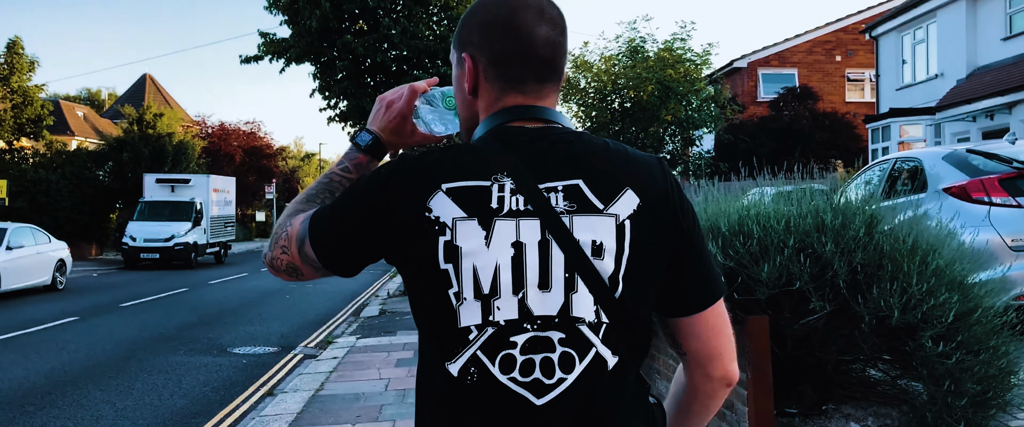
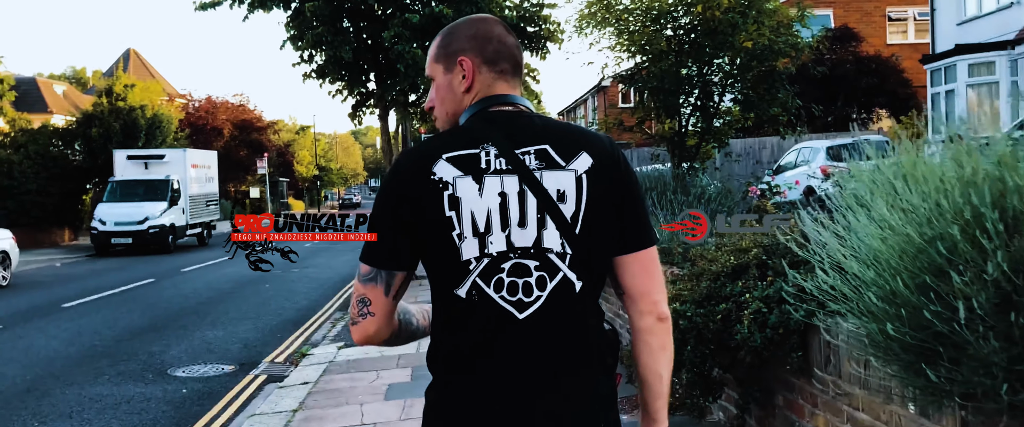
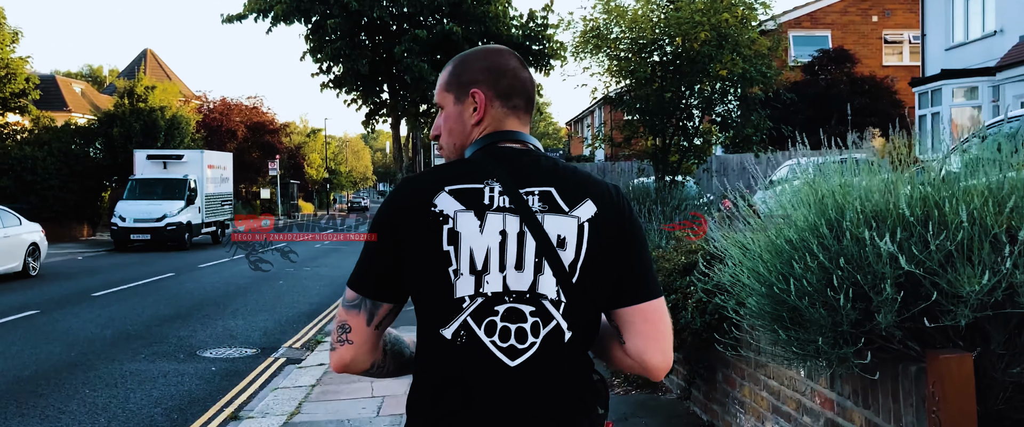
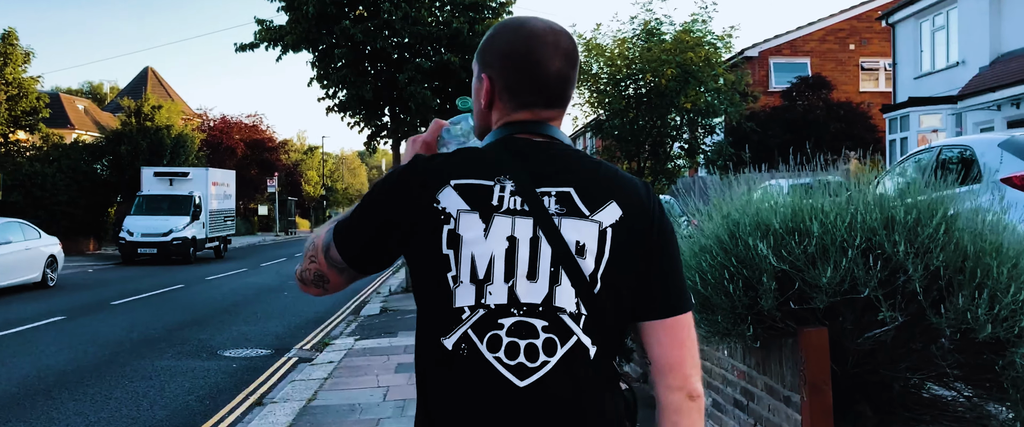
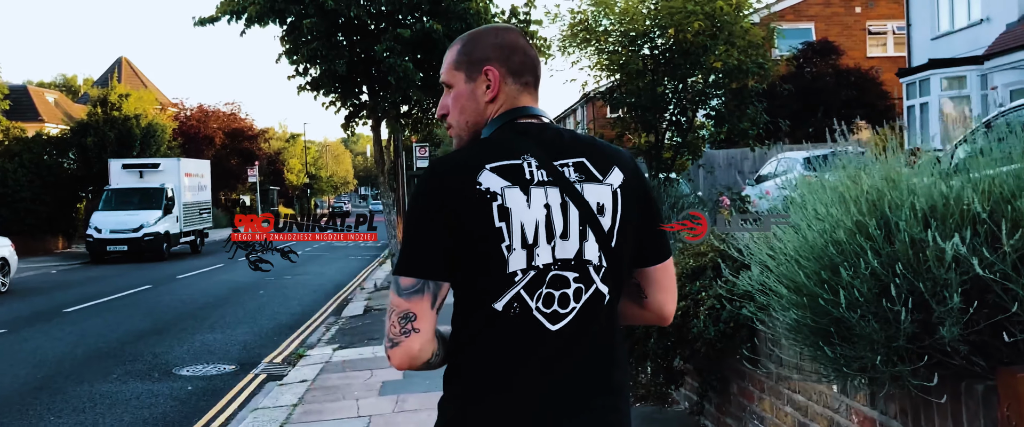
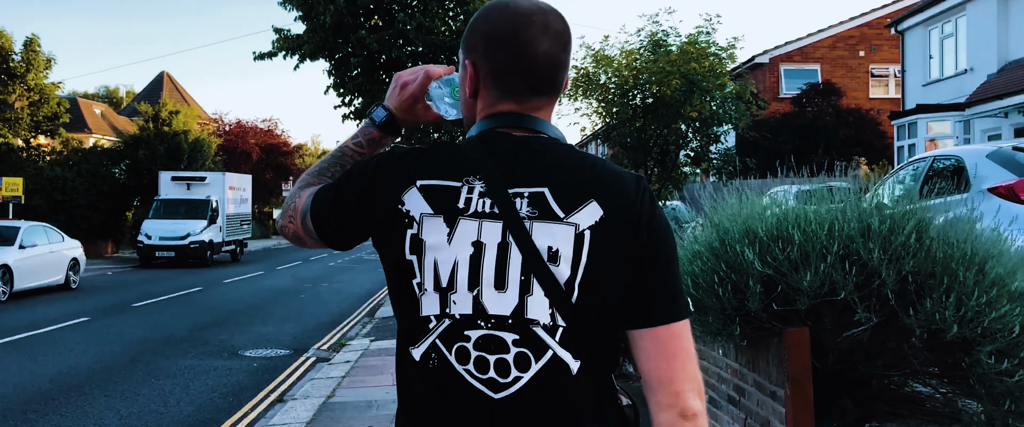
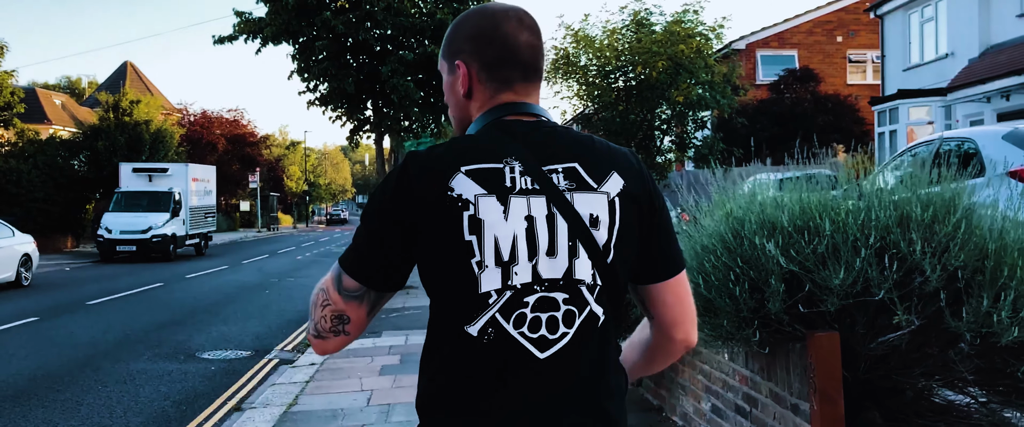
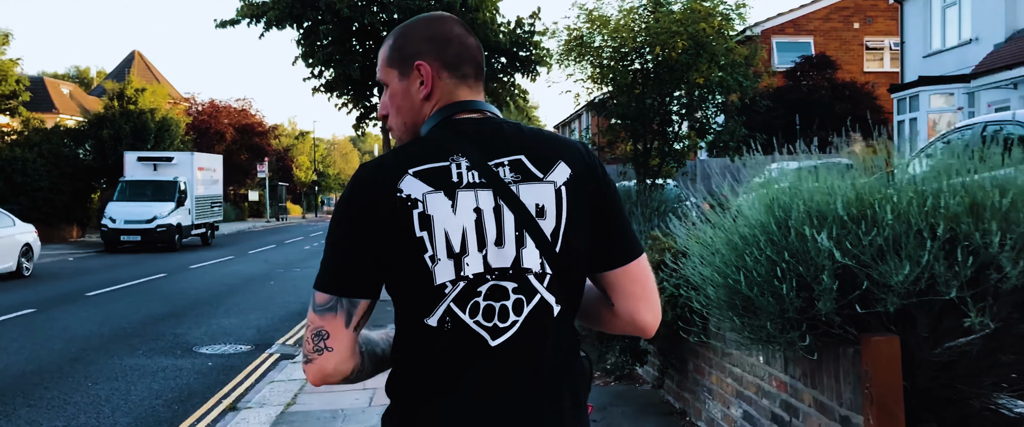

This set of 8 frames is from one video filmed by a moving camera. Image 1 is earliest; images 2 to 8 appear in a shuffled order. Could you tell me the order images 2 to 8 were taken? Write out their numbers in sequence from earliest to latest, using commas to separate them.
6, 4, 7, 8, 3, 5, 2
